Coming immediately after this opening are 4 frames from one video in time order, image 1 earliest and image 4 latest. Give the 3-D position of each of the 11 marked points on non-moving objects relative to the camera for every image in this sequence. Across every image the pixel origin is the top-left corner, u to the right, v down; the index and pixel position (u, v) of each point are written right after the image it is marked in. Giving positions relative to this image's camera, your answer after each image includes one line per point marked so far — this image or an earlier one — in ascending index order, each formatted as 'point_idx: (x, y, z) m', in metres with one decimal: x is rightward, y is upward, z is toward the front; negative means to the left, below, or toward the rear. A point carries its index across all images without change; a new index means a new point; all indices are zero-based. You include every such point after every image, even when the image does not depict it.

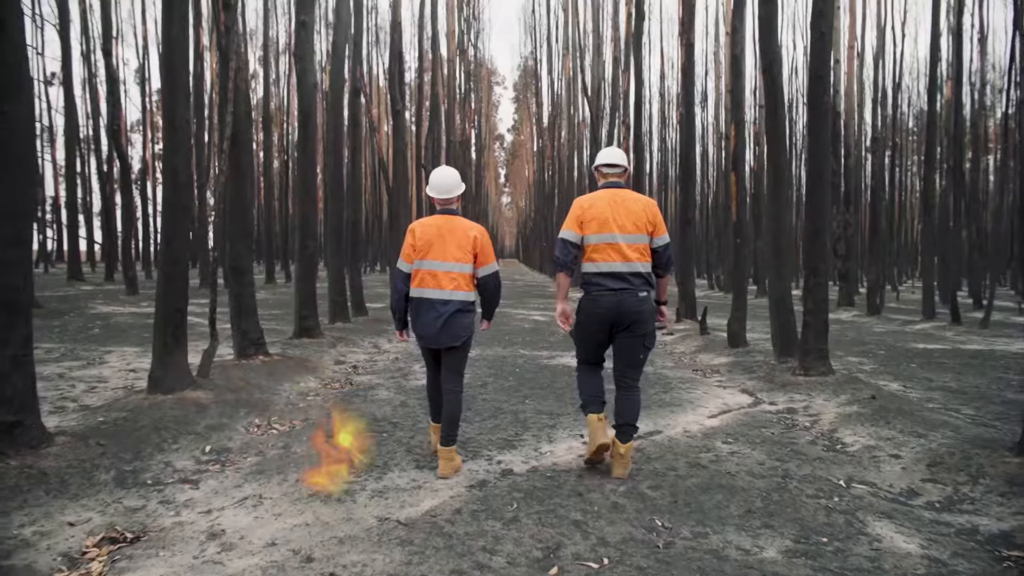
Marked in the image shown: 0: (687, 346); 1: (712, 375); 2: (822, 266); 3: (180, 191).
0: (+2.9, -1.0, +12.2) m
1: (+2.6, -1.1, +9.4) m
2: (+3.5, +0.2, +8.3) m
3: (-2.9, +0.8, +6.4) m
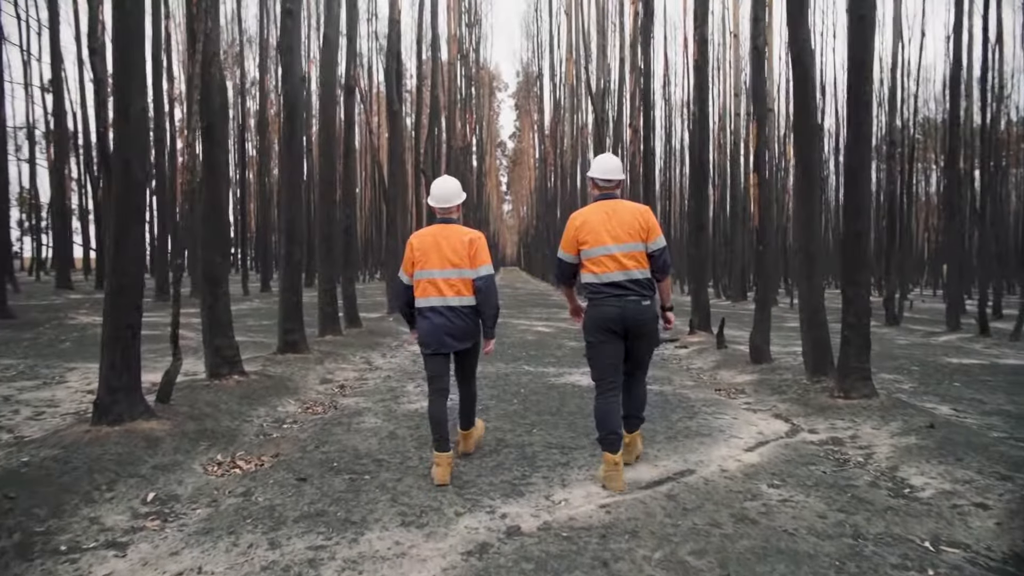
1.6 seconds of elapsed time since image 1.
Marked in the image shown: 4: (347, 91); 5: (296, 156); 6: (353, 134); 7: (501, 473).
0: (+3.0, -1.1, +11.3) m
1: (+2.6, -1.3, +8.5) m
2: (+3.6, +0.1, +7.4) m
3: (-2.9, +0.8, +5.5) m
4: (-3.3, +3.9, +14.6) m
5: (-3.0, +1.8, +10.1) m
6: (-3.3, +3.1, +14.8) m
7: (-0.1, -1.2, +4.9) m
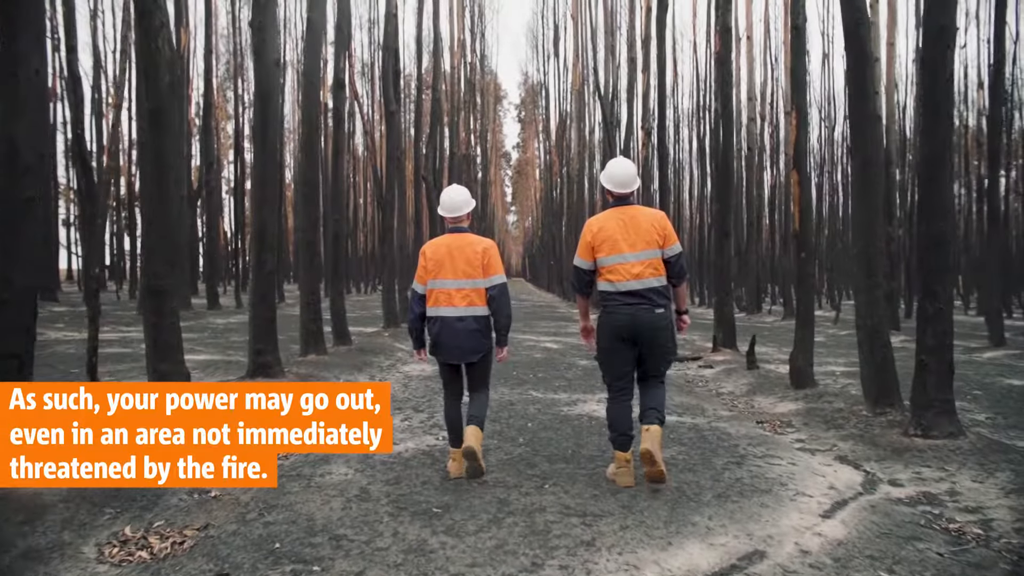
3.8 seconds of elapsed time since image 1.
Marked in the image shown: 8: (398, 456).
0: (+3.0, -1.3, +9.9) m
1: (+2.7, -1.4, +7.2) m
2: (+3.6, 0.0, +6.1) m
3: (-2.8, +0.6, +4.3) m
4: (-3.2, +3.7, +13.4) m
5: (-2.9, +1.6, +8.9) m
6: (-3.2, +2.9, +13.5) m
7: (0.0, -1.3, +3.6) m
8: (-0.9, -1.3, +5.6) m
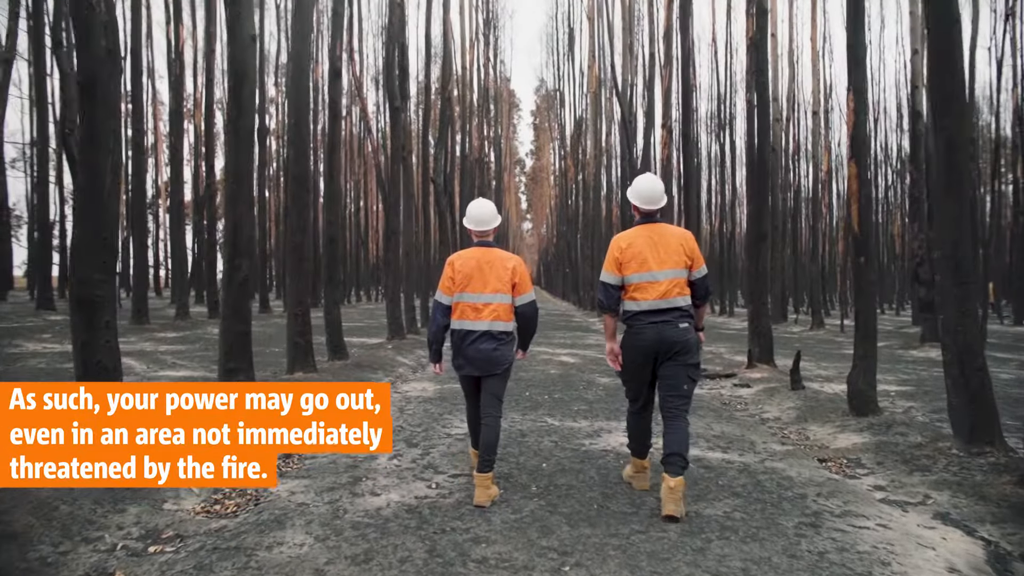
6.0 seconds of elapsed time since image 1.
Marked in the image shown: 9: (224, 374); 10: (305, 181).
0: (+3.2, -1.4, +8.6) m
1: (+2.8, -1.5, +5.9) m
2: (+3.7, -0.1, +4.8) m
3: (-2.8, +0.6, +3.1) m
4: (-3.0, +3.6, +12.3) m
5: (-2.8, +1.5, +7.7) m
6: (-2.9, +2.7, +12.4) m
7: (0.0, -1.4, +2.3) m
8: (-0.8, -1.3, +4.4) m
9: (-2.9, -0.9, +7.5) m
10: (-2.9, +1.5, +10.3) m
